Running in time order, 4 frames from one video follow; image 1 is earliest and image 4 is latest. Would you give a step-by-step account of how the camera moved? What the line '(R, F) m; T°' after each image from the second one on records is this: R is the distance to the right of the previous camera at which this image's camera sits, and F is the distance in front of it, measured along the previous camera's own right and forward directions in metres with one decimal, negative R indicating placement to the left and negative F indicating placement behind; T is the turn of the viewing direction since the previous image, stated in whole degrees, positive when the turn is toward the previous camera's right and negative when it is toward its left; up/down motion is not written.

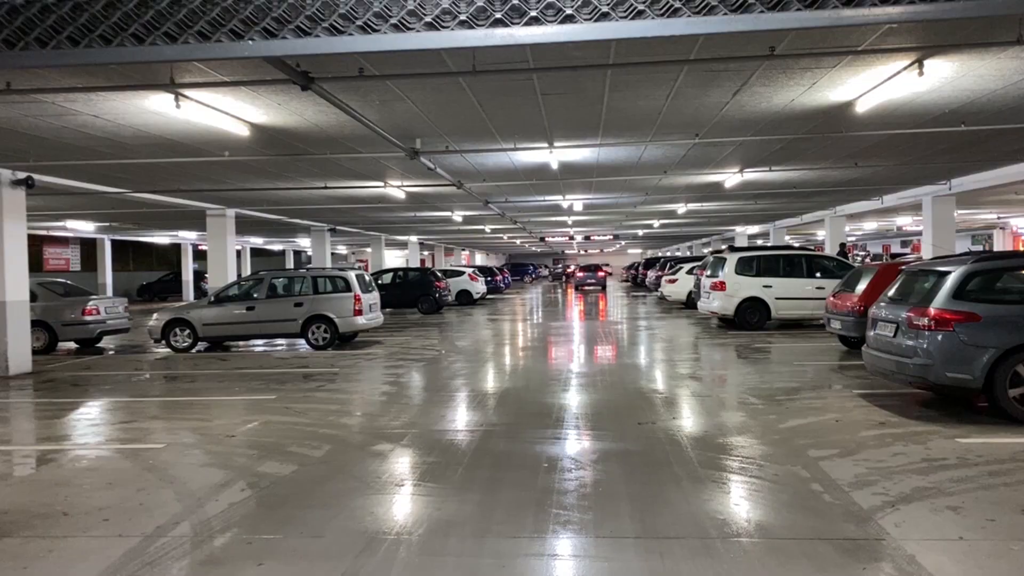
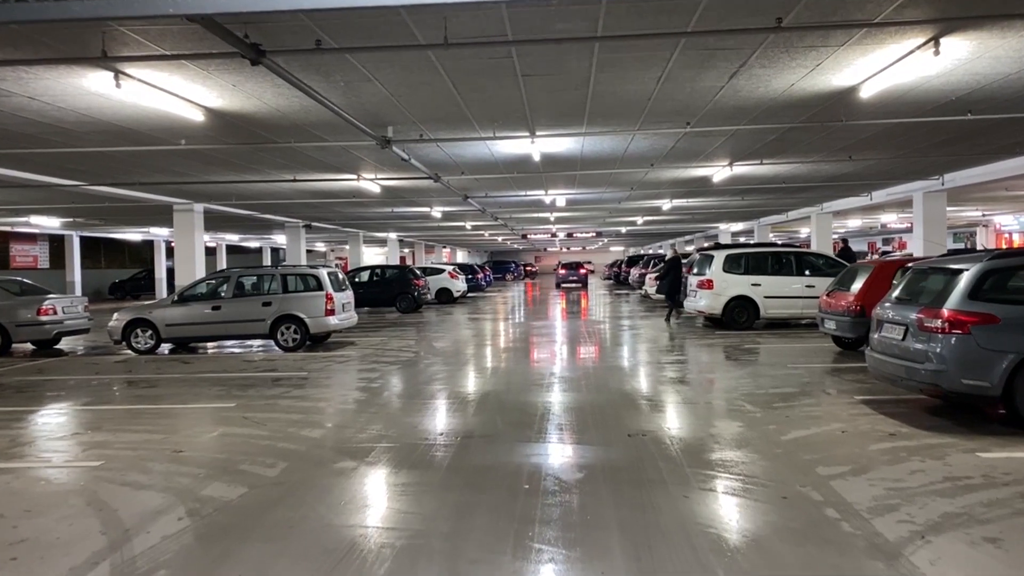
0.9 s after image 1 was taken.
(0.0, +0.6) m; +1°
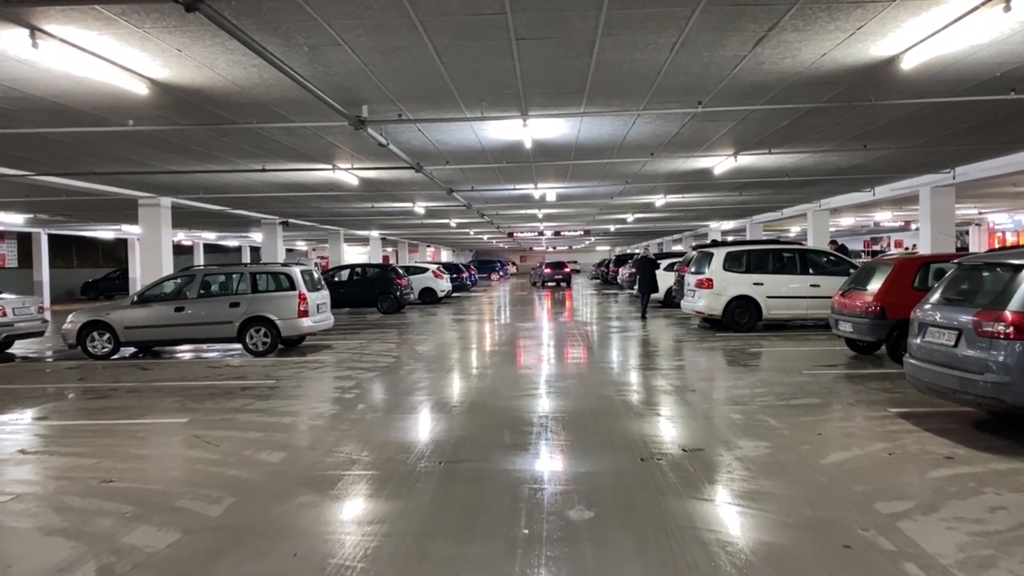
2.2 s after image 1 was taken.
(-0.1, +0.9) m; +1°
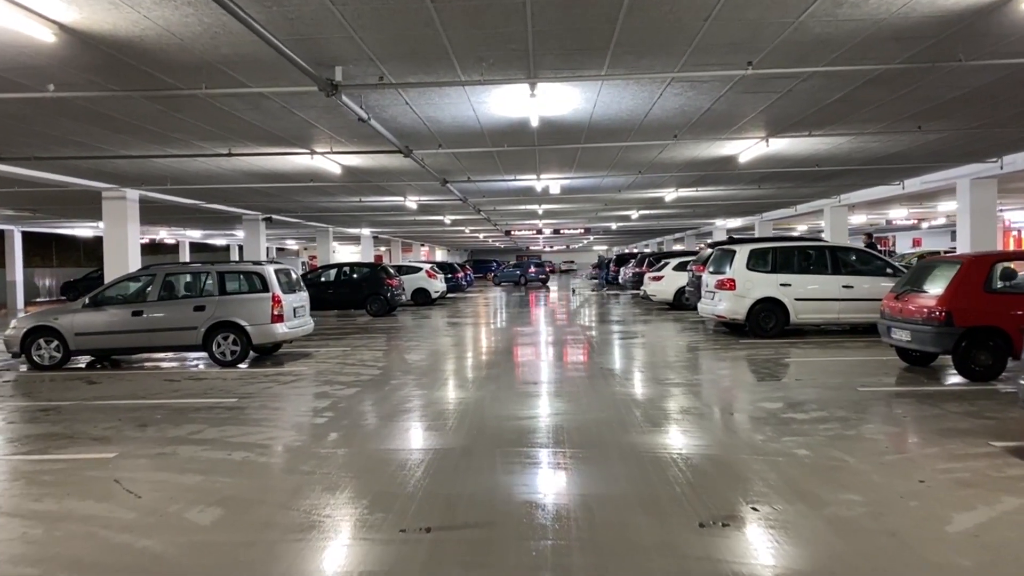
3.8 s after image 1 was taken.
(-0.1, +1.4) m; 0°
